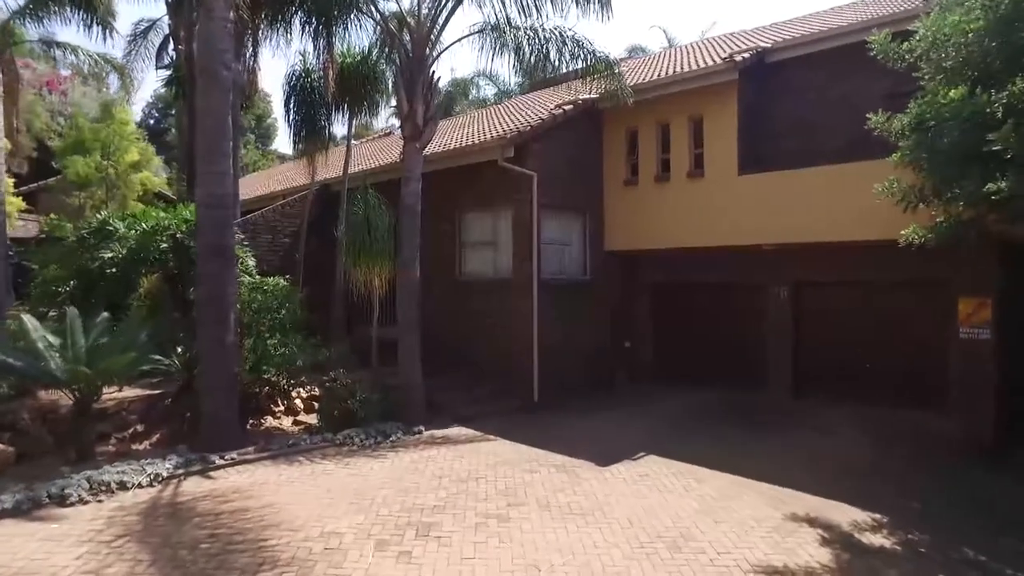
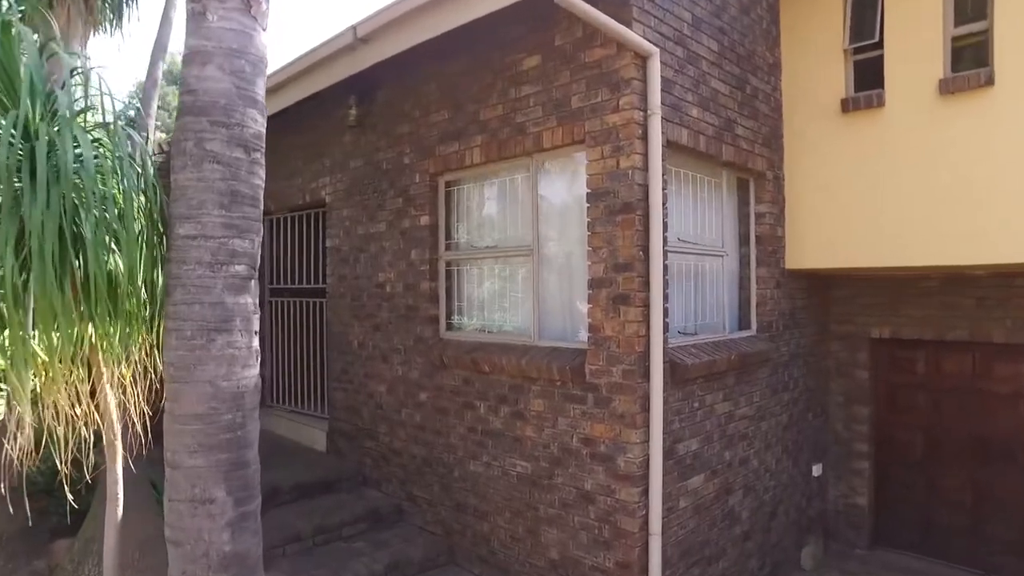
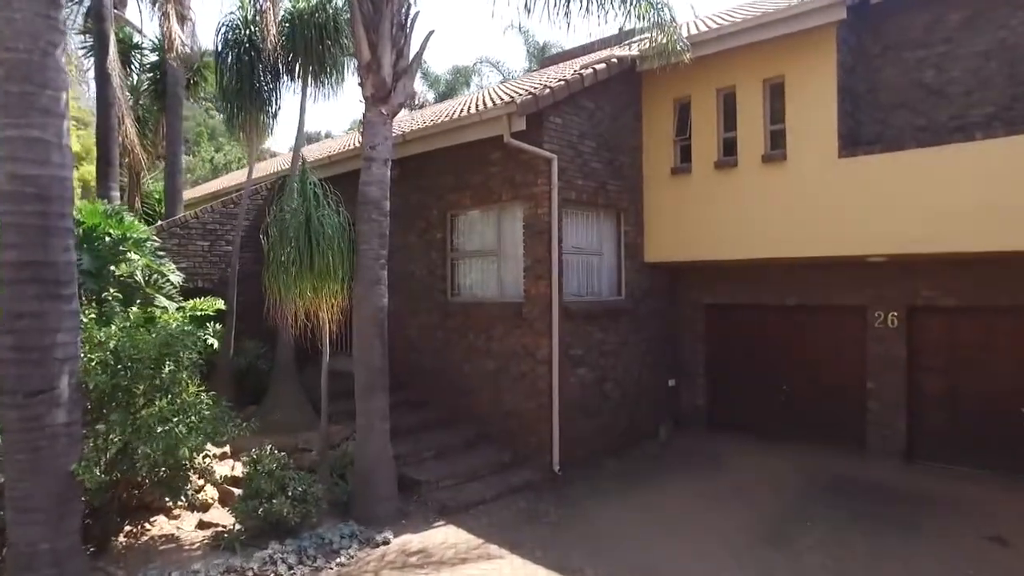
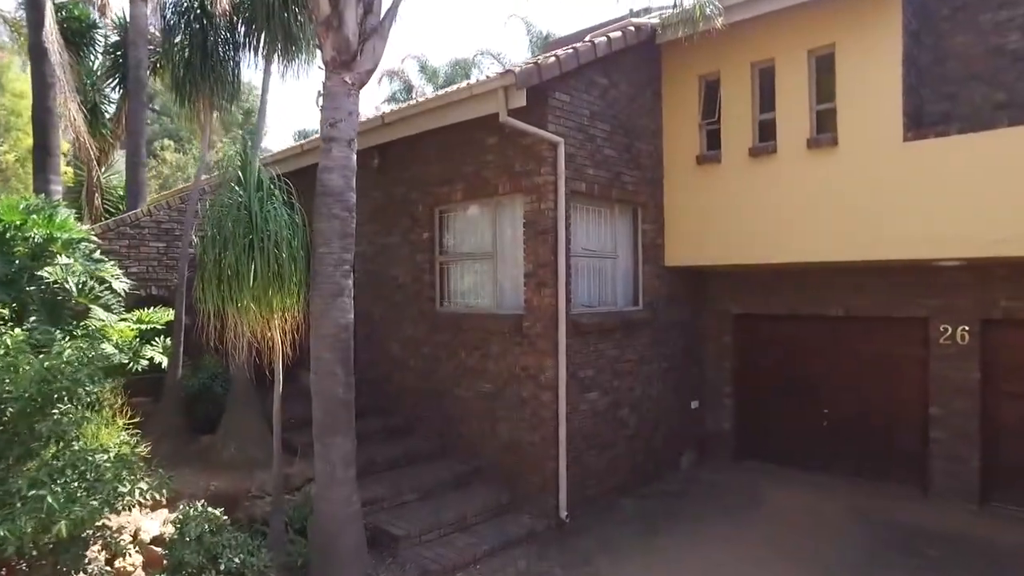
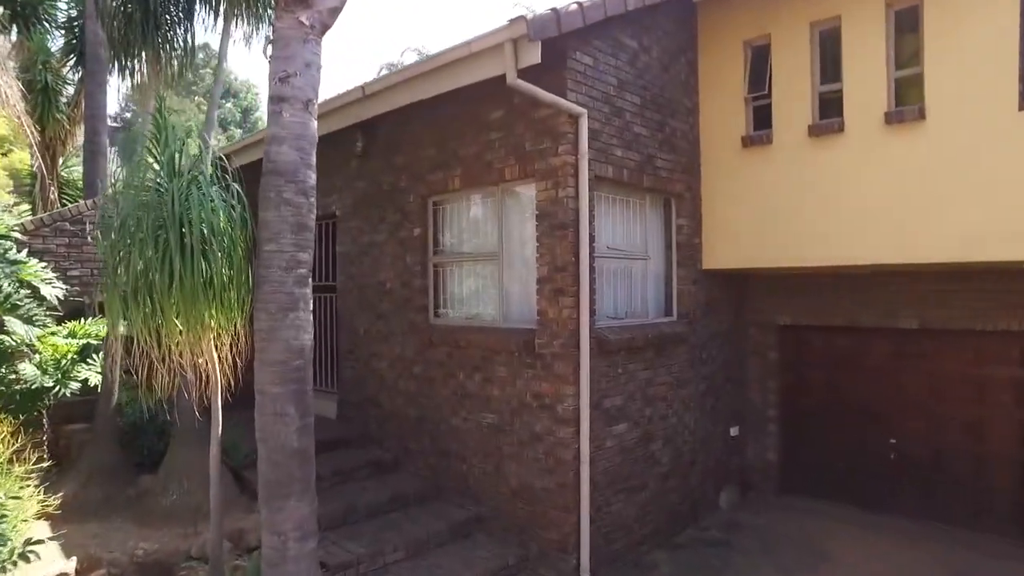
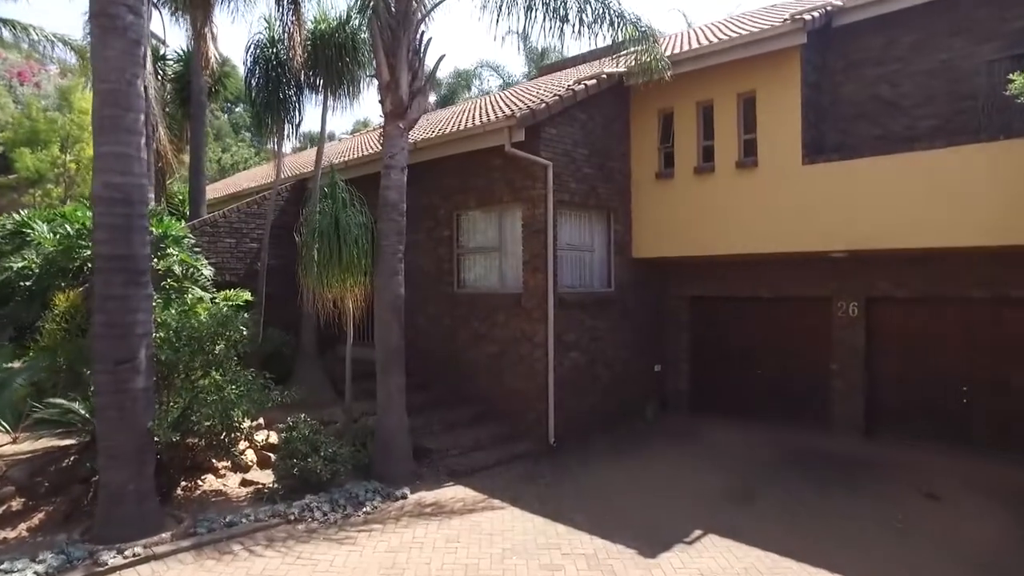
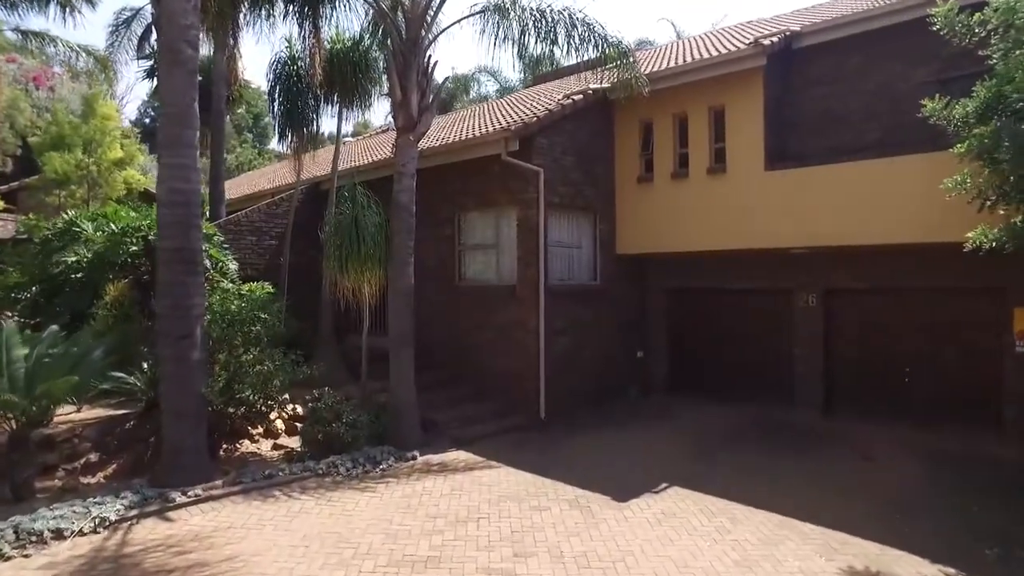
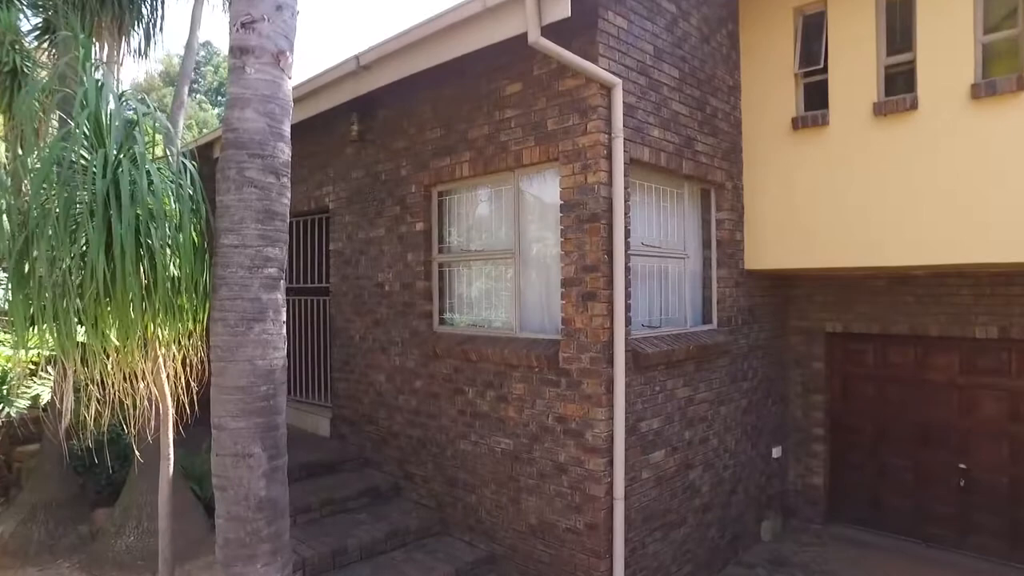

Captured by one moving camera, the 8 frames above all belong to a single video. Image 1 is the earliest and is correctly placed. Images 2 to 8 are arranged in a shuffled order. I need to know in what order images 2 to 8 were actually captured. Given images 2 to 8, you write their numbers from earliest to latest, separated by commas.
7, 6, 3, 4, 5, 8, 2
